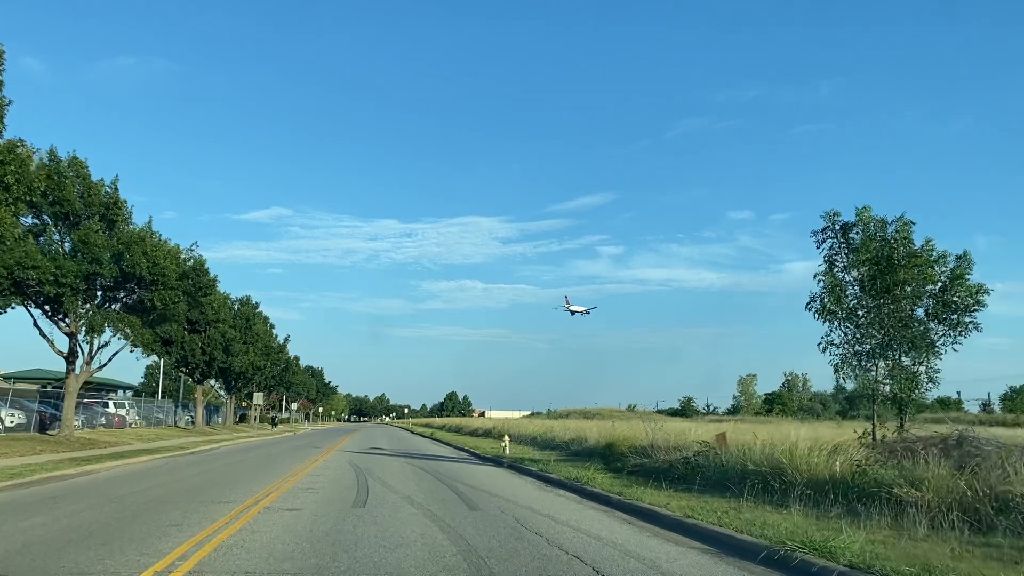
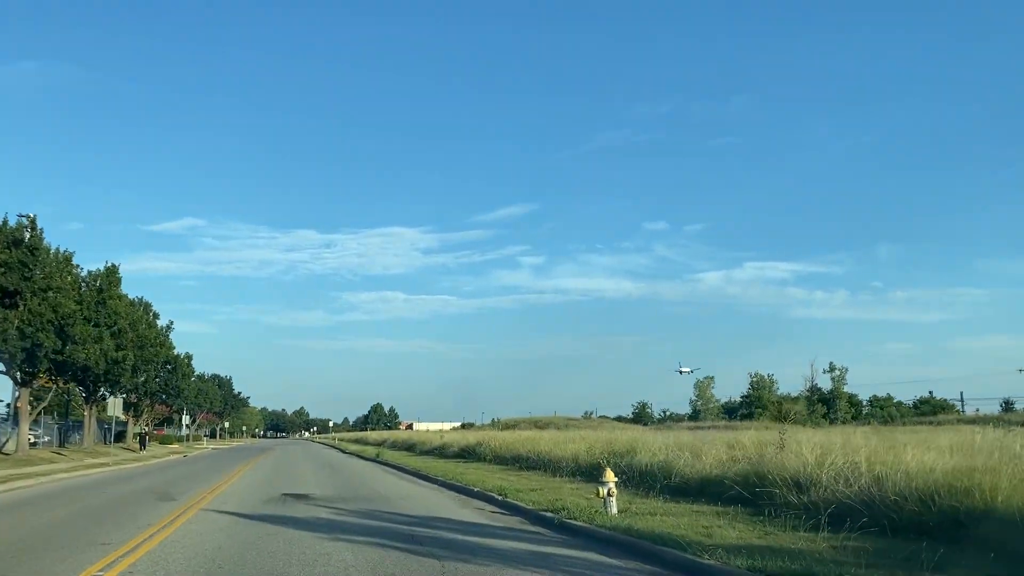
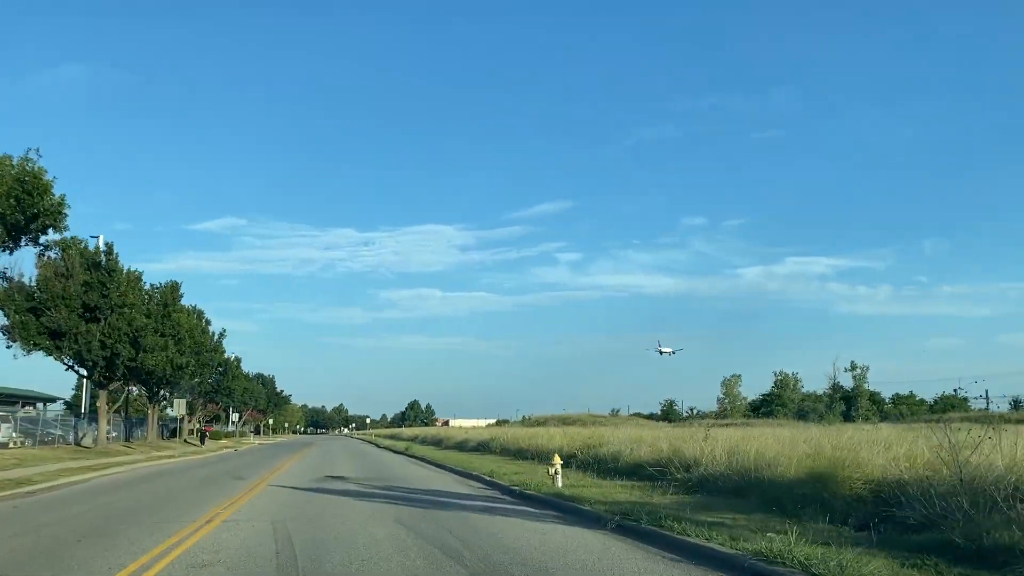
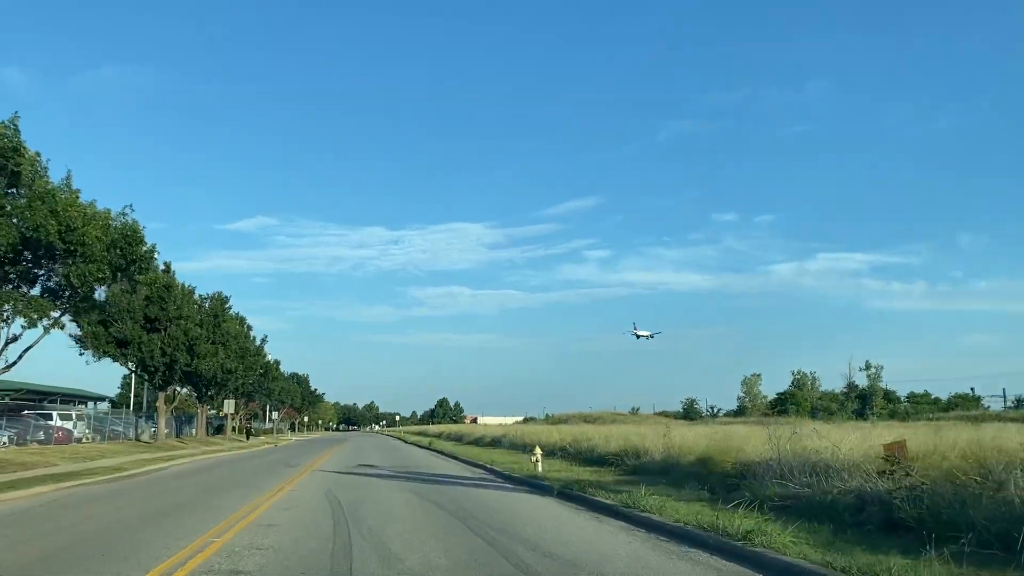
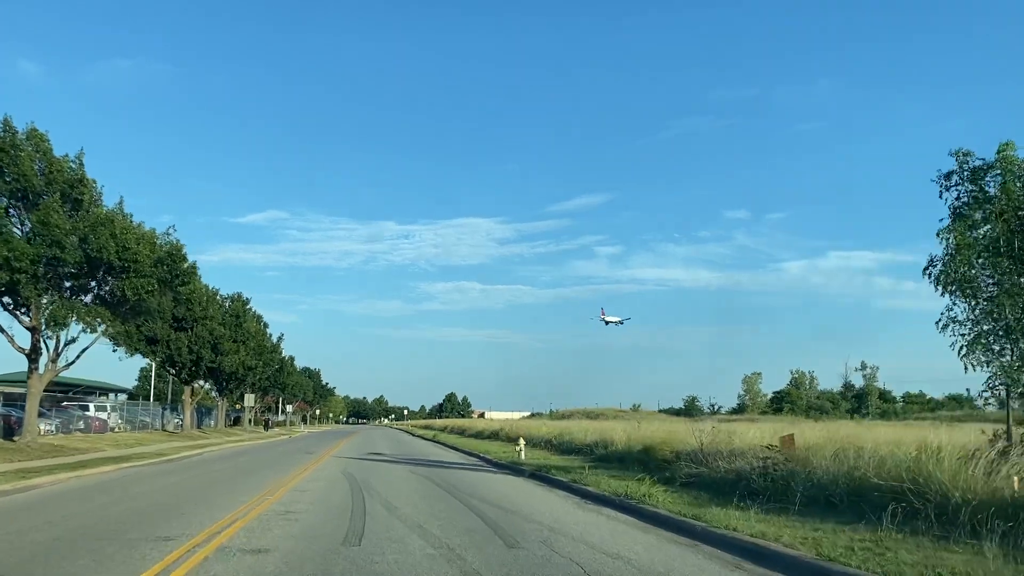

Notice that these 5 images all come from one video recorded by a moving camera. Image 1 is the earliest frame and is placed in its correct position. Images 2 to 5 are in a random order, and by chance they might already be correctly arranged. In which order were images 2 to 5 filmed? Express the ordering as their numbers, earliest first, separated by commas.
5, 4, 3, 2
